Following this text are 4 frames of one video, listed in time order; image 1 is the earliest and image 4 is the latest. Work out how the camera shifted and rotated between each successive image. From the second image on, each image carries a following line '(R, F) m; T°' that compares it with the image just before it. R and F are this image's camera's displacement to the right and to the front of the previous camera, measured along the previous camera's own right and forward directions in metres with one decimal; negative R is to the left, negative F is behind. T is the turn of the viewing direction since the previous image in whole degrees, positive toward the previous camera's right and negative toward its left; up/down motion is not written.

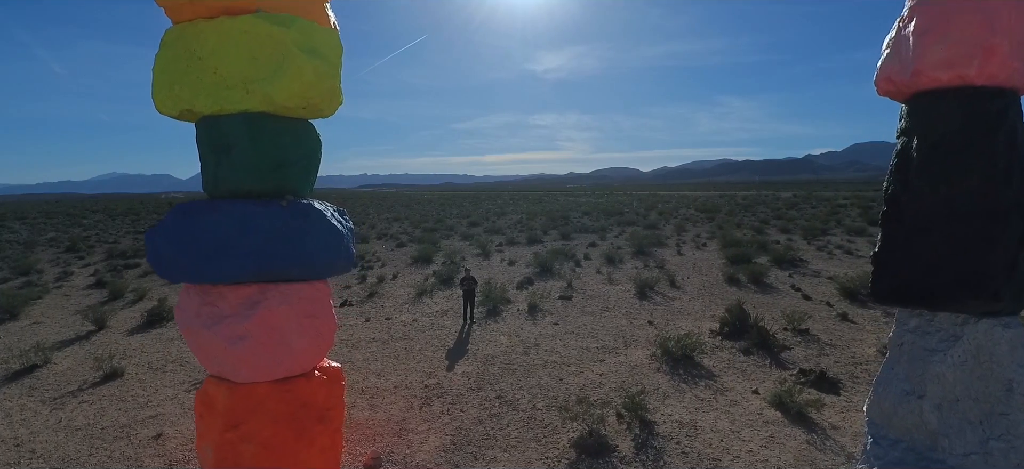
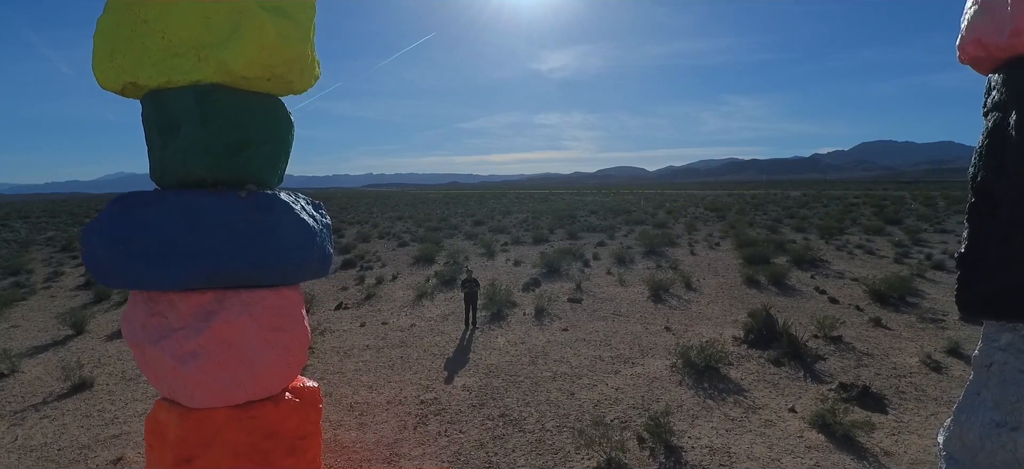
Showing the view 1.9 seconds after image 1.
(0.0, +0.9) m; -1°
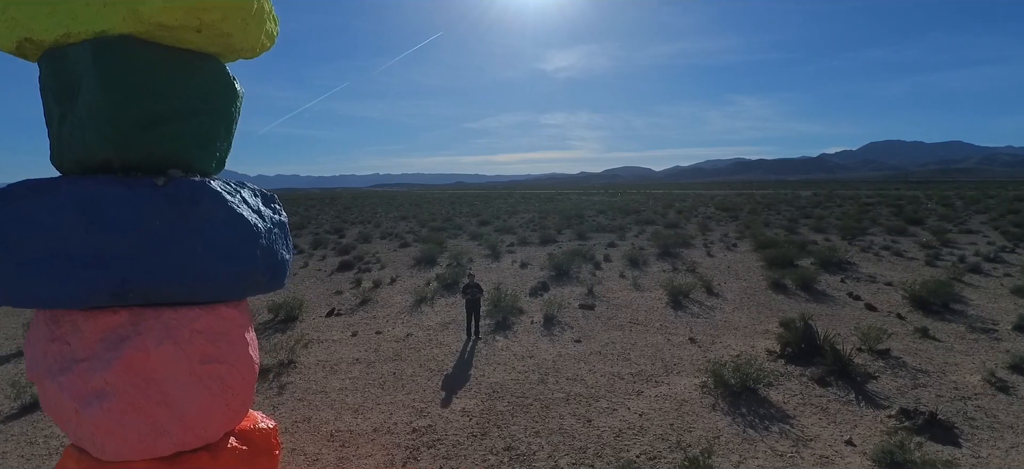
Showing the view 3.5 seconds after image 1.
(0.0, +1.1) m; -1°
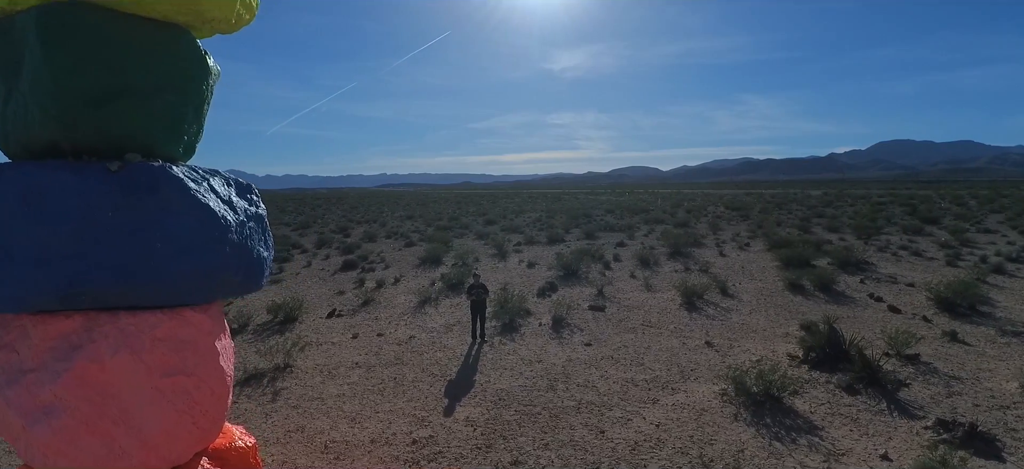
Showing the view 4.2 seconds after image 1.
(0.0, +0.4) m; -1°
